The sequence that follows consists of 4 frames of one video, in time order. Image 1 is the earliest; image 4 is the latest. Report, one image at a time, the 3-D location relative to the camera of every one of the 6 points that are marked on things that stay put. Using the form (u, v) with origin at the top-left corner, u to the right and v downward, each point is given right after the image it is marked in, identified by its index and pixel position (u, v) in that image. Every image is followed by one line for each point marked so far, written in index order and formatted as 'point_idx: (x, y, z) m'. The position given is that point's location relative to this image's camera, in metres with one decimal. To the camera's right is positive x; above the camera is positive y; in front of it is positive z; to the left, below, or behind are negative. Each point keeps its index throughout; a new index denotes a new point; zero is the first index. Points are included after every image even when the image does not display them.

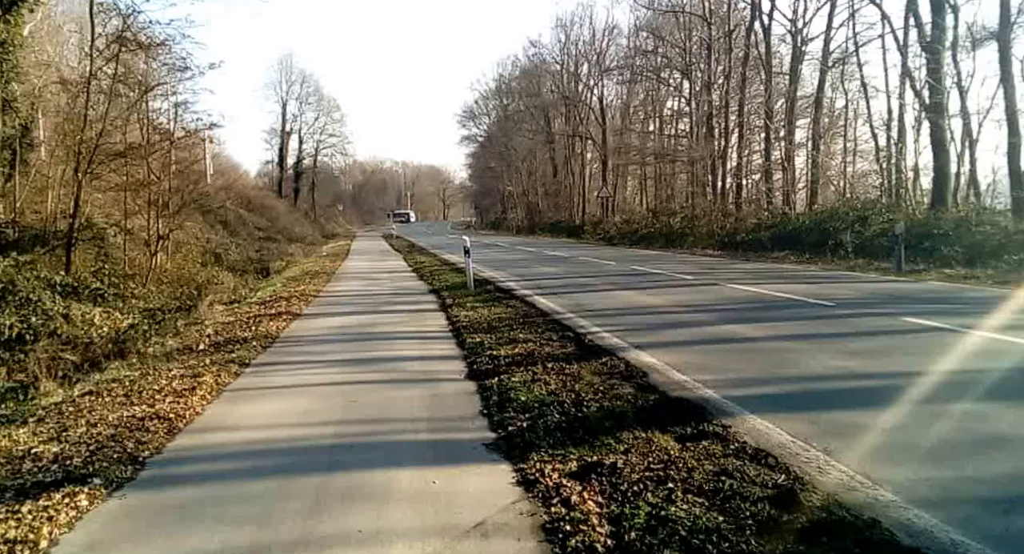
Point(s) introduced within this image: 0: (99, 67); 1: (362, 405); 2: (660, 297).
0: (-10.0, +5.1, +18.7) m
1: (-1.4, -1.2, +7.3) m
2: (+2.8, -0.4, +15.2) m
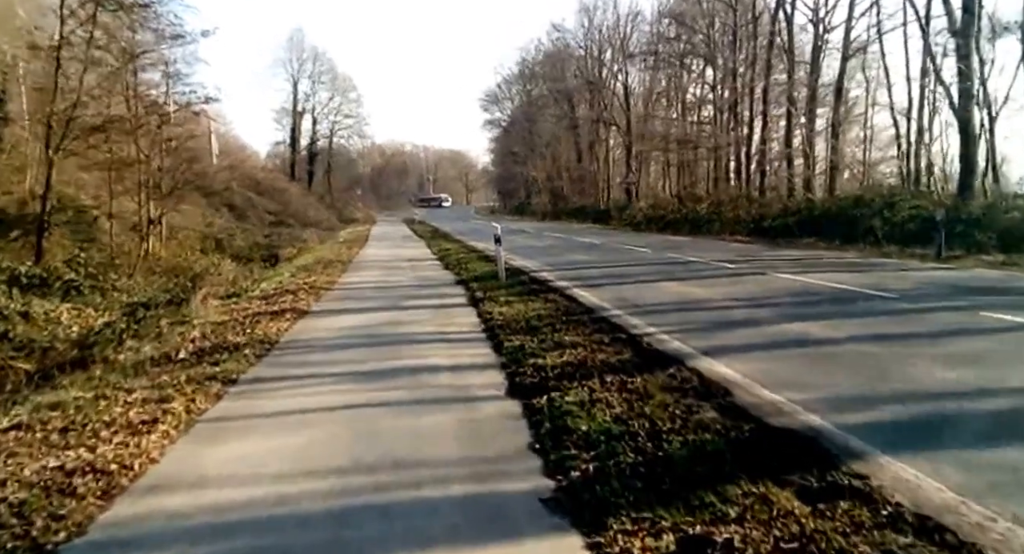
0: (-9.4, +5.3, +17.1) m
1: (-1.1, -1.2, +5.7) m
2: (+3.4, -0.2, +13.4) m
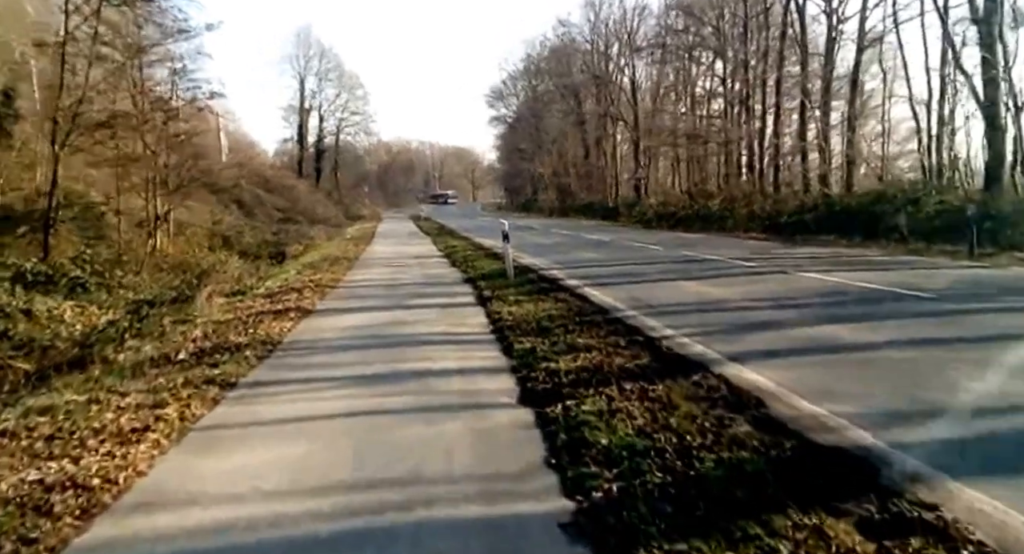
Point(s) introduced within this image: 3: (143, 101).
0: (-9.2, +5.3, +16.7) m
1: (-1.0, -1.2, +5.3) m
2: (+3.6, -0.2, +13.0) m
3: (-8.9, +4.2, +19.2) m
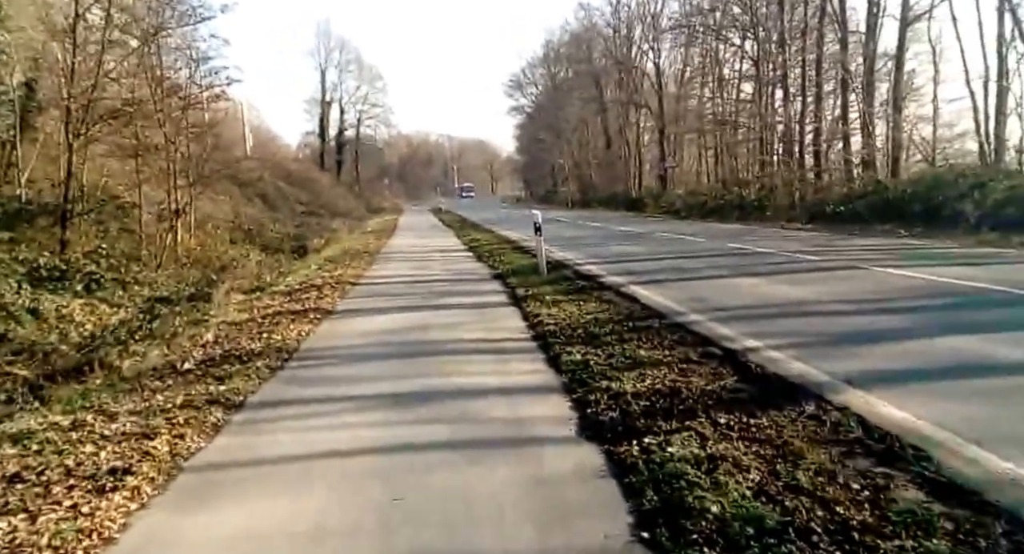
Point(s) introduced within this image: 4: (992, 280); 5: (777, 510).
0: (-8.5, +5.4, +15.6) m
1: (-0.6, -1.3, +4.0) m
2: (+4.2, -0.1, +11.6) m
3: (-8.1, +4.4, +18.1) m
4: (+7.0, -0.1, +11.6) m
5: (+1.3, -1.1, +3.8) m
